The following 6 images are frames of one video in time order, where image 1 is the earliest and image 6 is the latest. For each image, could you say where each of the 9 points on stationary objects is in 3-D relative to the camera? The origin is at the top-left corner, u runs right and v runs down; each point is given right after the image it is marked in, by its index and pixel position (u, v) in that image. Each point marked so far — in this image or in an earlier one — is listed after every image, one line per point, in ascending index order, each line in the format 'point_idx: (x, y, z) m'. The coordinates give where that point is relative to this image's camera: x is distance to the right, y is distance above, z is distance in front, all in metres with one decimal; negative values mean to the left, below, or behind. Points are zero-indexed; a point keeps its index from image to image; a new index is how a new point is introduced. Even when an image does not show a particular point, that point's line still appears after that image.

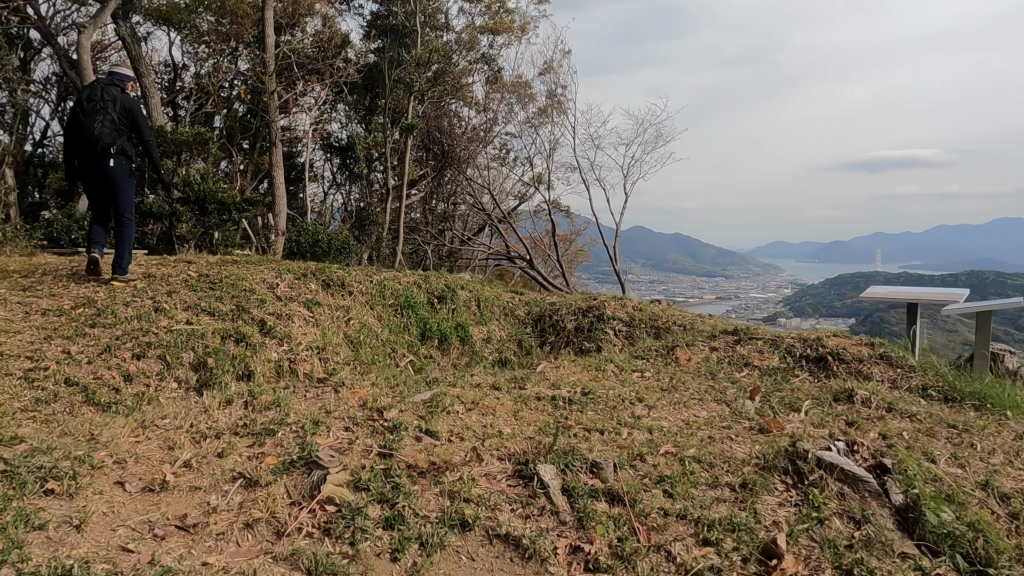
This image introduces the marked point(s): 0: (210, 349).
0: (-1.6, -0.3, +4.2) m
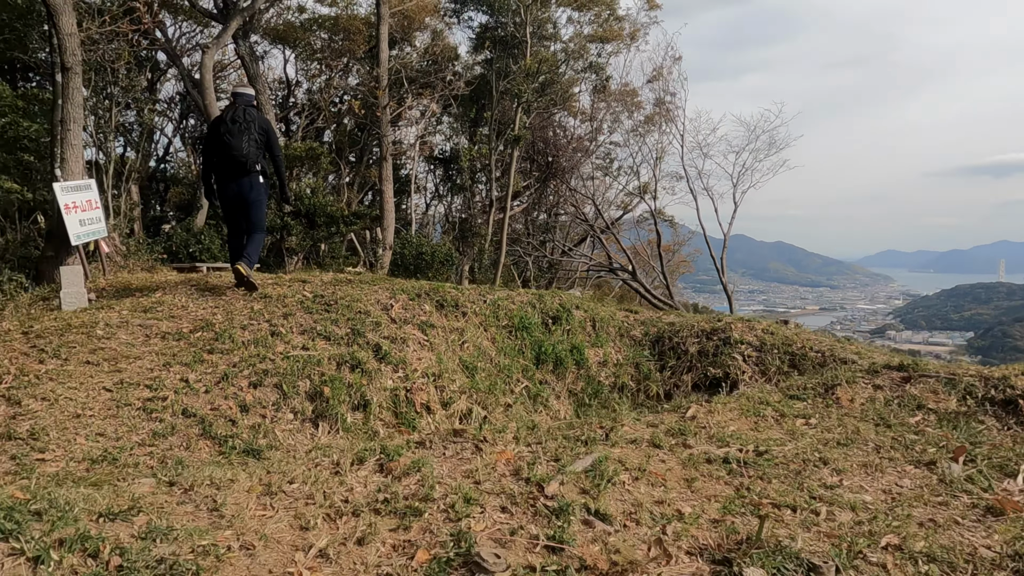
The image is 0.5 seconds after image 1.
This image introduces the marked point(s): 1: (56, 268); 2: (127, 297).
0: (-0.9, -0.5, +4.0) m
1: (-3.9, +0.2, +6.9) m
2: (-2.6, -0.1, +5.5) m
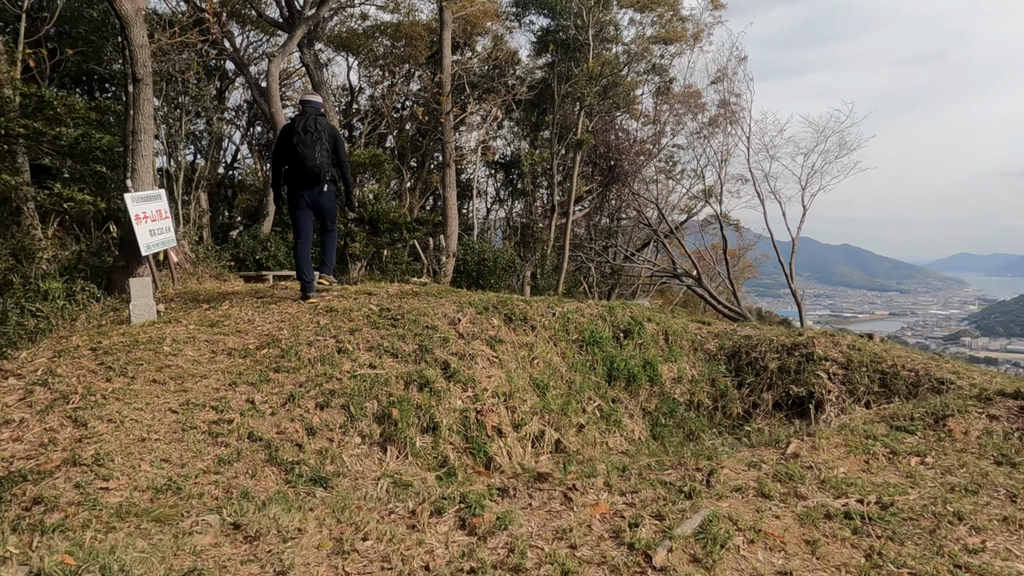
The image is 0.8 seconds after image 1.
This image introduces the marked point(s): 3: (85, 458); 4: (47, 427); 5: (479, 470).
0: (-0.6, -0.5, +3.8) m
1: (-3.3, +0.1, +6.9) m
2: (-2.2, -0.2, +5.4) m
3: (-1.6, -0.6, +2.9) m
4: (-1.8, -0.6, +3.2) m
5: (-0.2, -0.8, +3.7) m
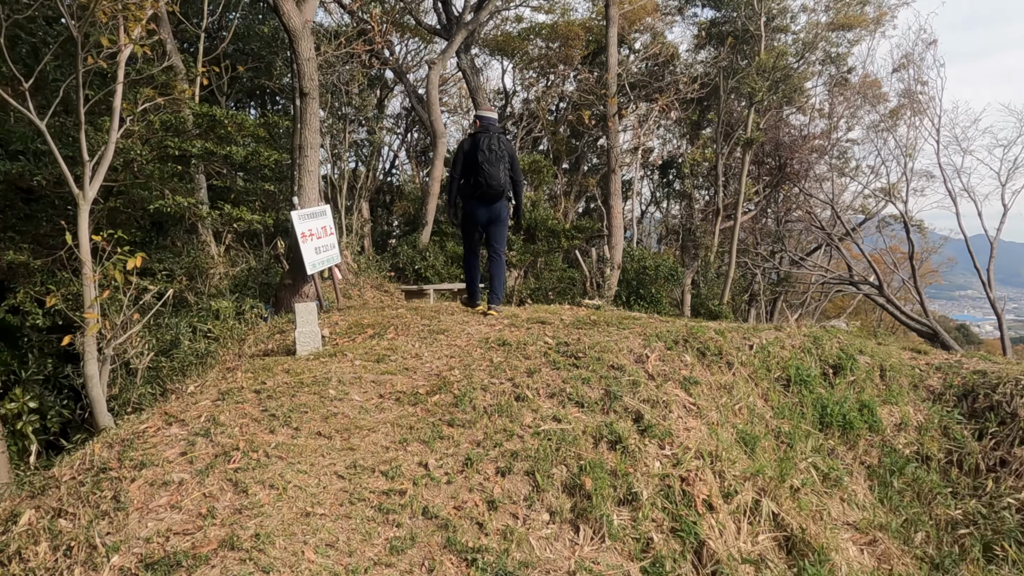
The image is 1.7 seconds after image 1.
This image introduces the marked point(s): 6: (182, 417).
0: (+0.3, -0.7, +3.2) m
1: (-1.9, -0.1, +6.8) m
2: (-1.0, -0.3, +5.1) m
3: (-0.8, -0.8, +2.5) m
4: (-1.1, -0.7, +2.8) m
5: (+0.7, -1.0, +3.0) m
6: (-1.4, -0.6, +3.5) m
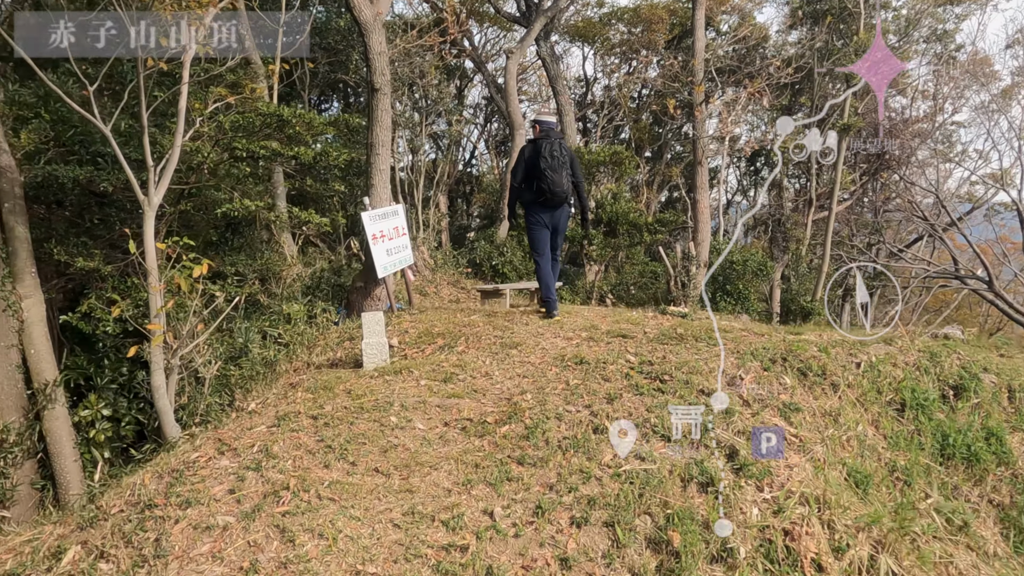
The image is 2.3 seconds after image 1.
0: (+0.6, -0.8, +2.8) m
1: (-1.2, -0.1, +6.6) m
2: (-0.5, -0.4, +4.8) m
3: (-0.6, -0.9, +2.2) m
4: (-0.8, -0.8, +2.6) m
5: (+0.9, -1.1, +2.6) m
6: (-1.1, -0.6, +3.3) m
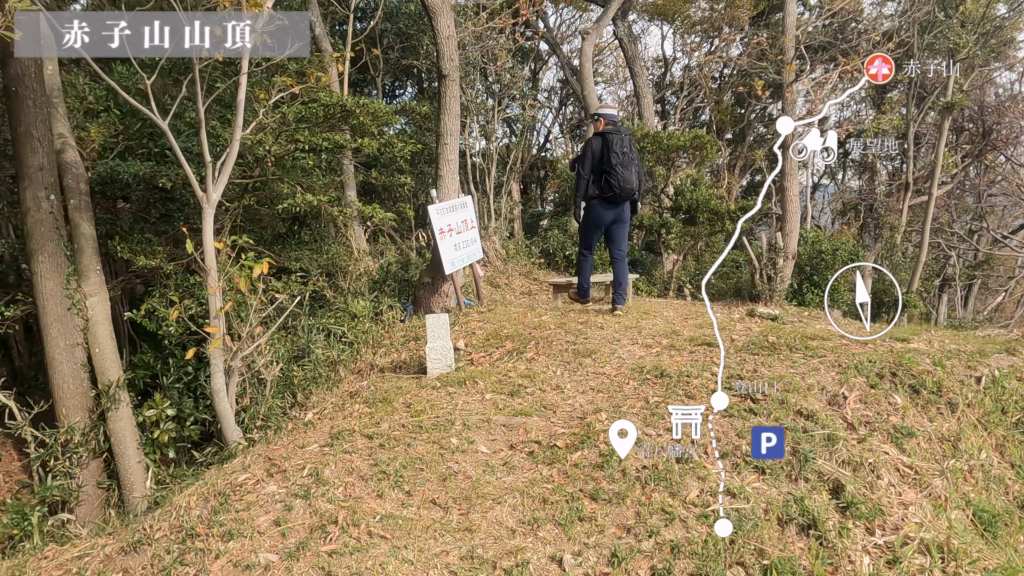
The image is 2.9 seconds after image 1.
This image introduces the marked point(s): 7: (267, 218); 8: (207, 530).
0: (+0.8, -0.9, +2.4) m
1: (-0.6, -0.1, +6.4) m
2: (-0.1, -0.4, +4.5) m
3: (-0.5, -0.9, +2.0) m
4: (-0.6, -0.9, +2.3) m
5: (+1.1, -1.2, +2.2) m
6: (-0.9, -0.7, +3.0) m
7: (-1.8, +0.5, +5.9) m
8: (-1.0, -0.8, +2.7) m
